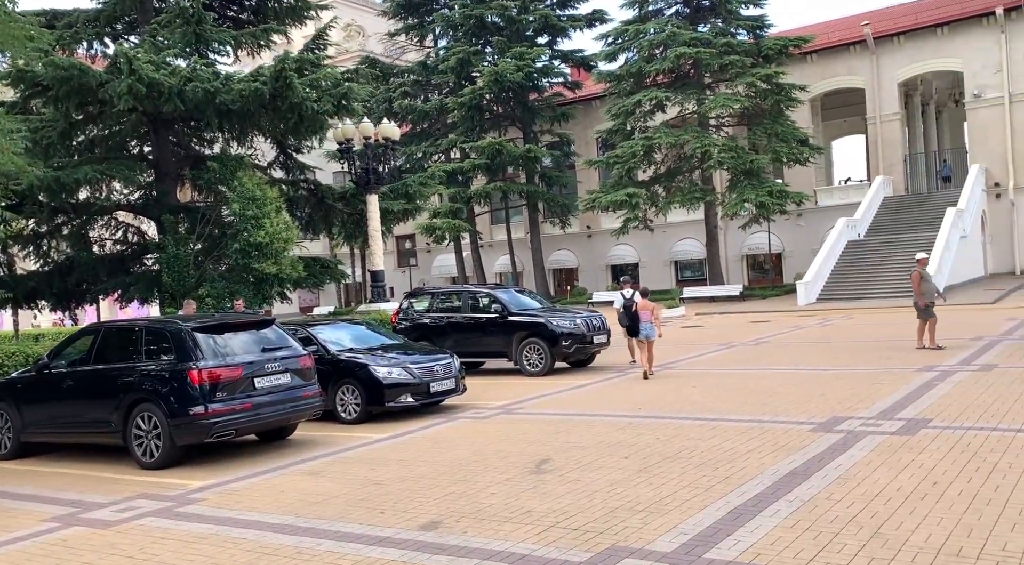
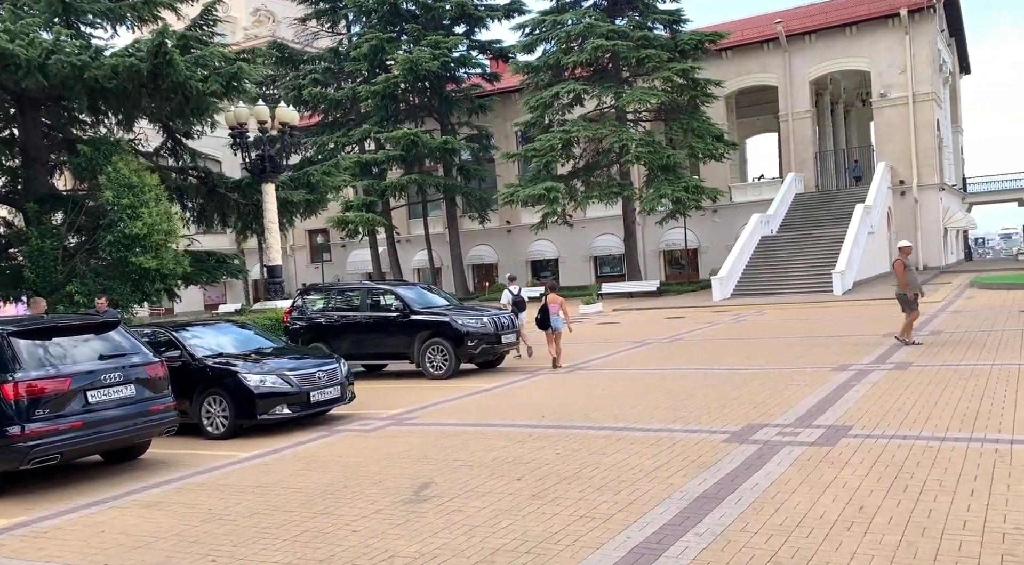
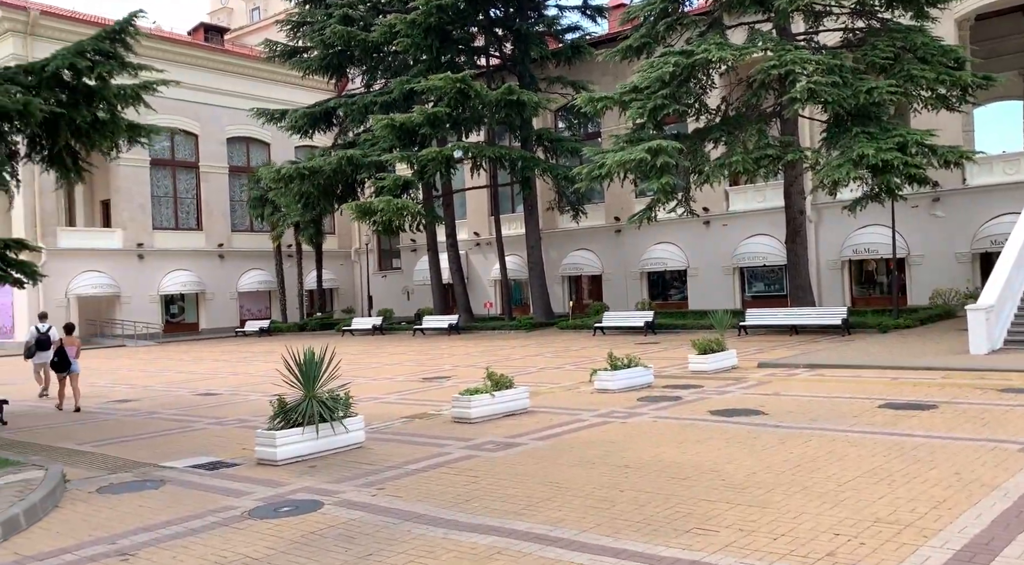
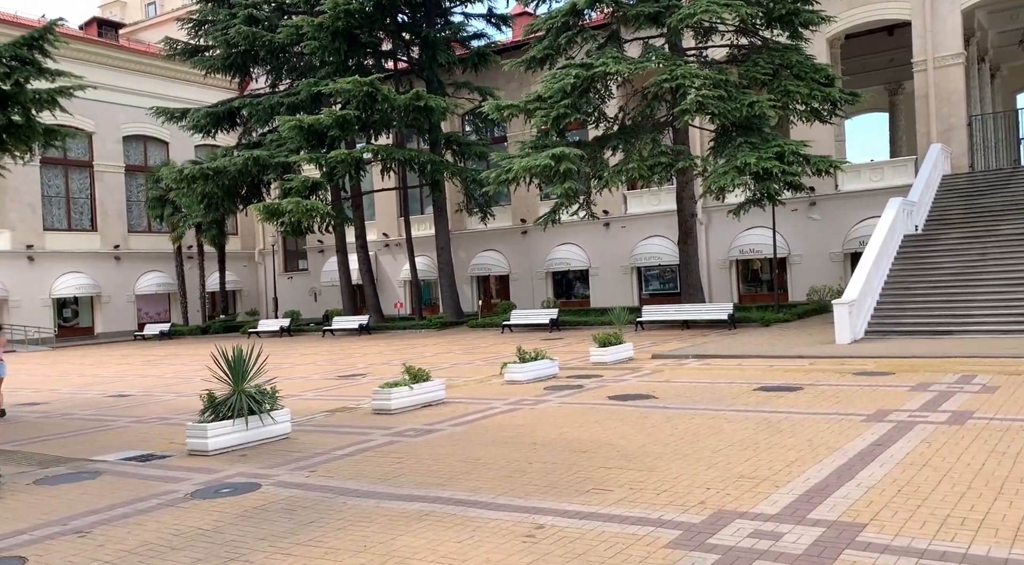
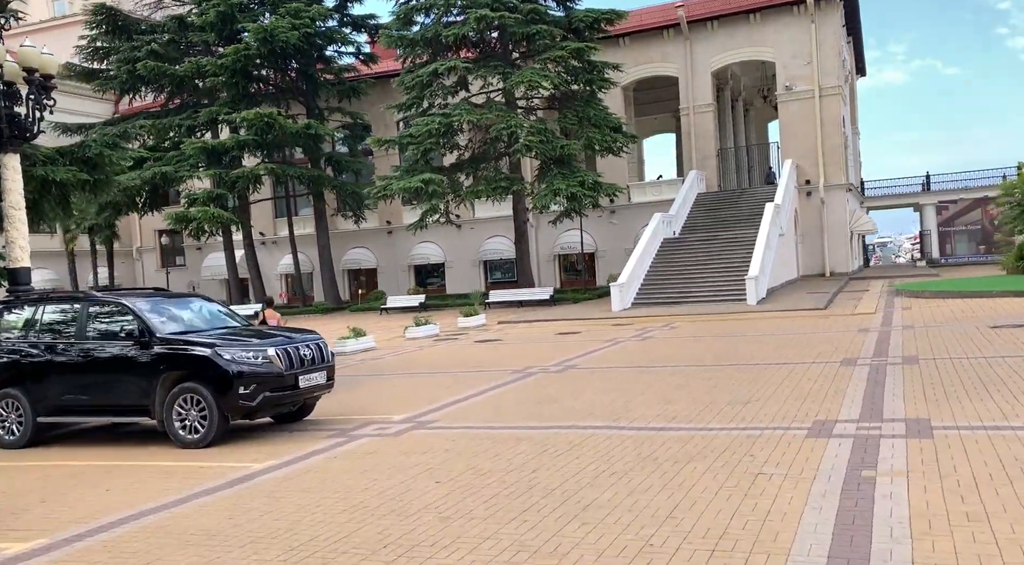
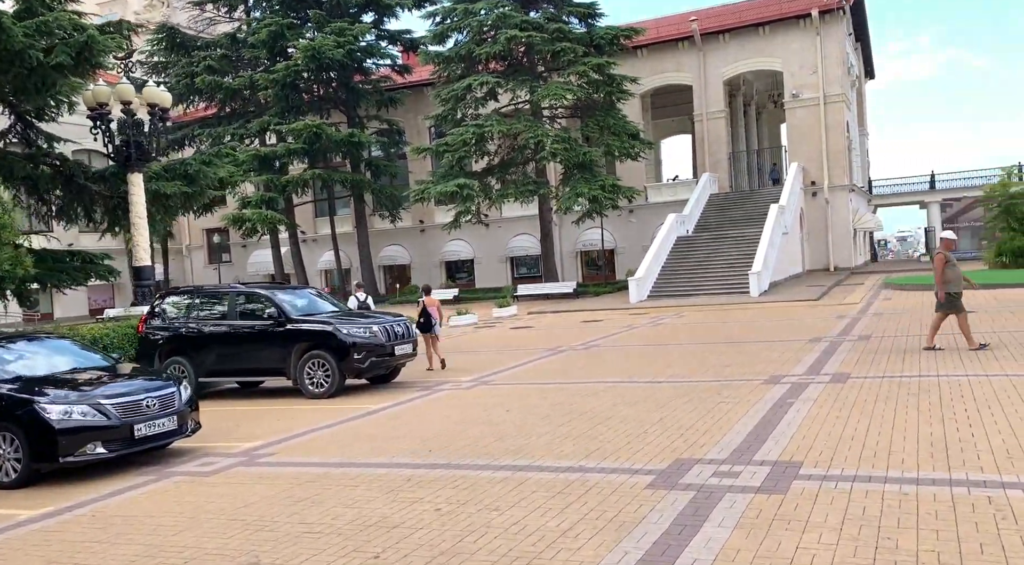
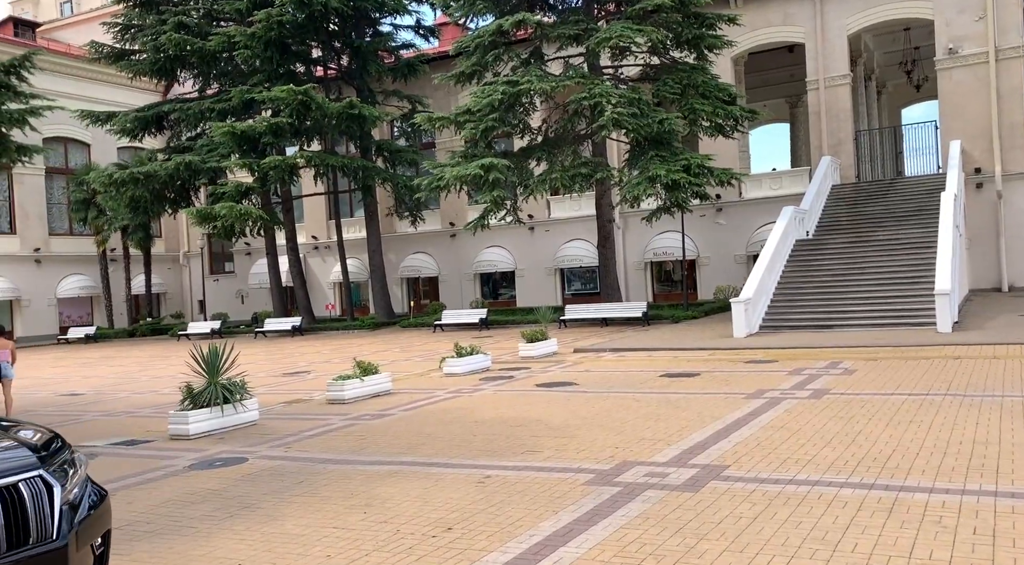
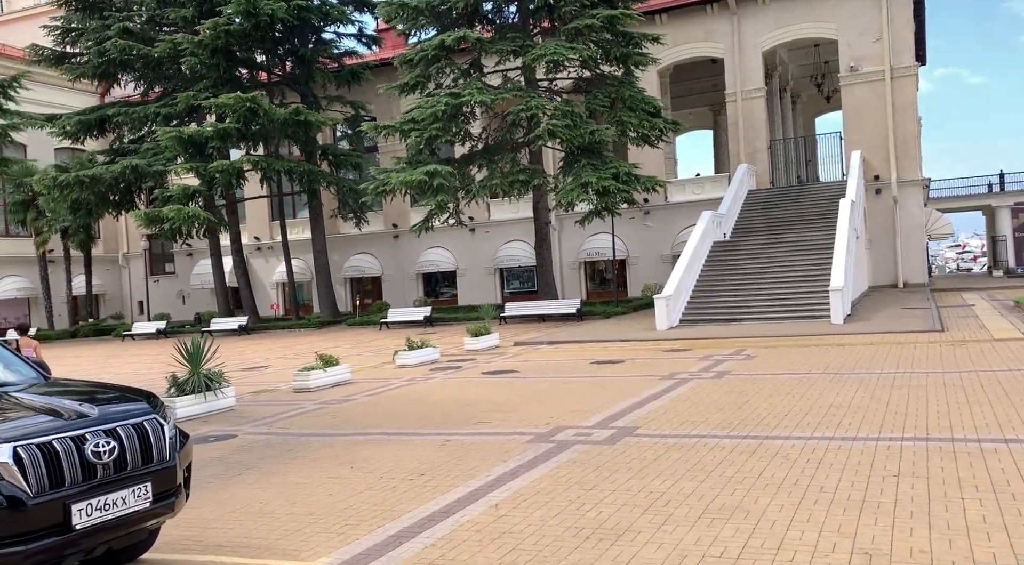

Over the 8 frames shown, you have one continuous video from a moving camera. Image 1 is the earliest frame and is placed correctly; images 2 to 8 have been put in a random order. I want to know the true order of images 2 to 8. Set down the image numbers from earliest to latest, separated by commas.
2, 6, 5, 8, 7, 4, 3
